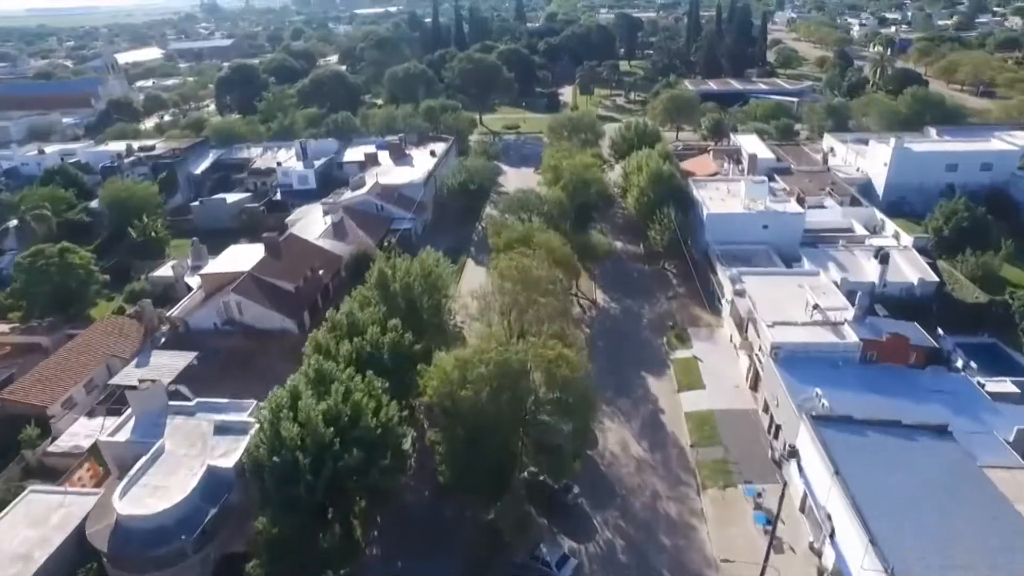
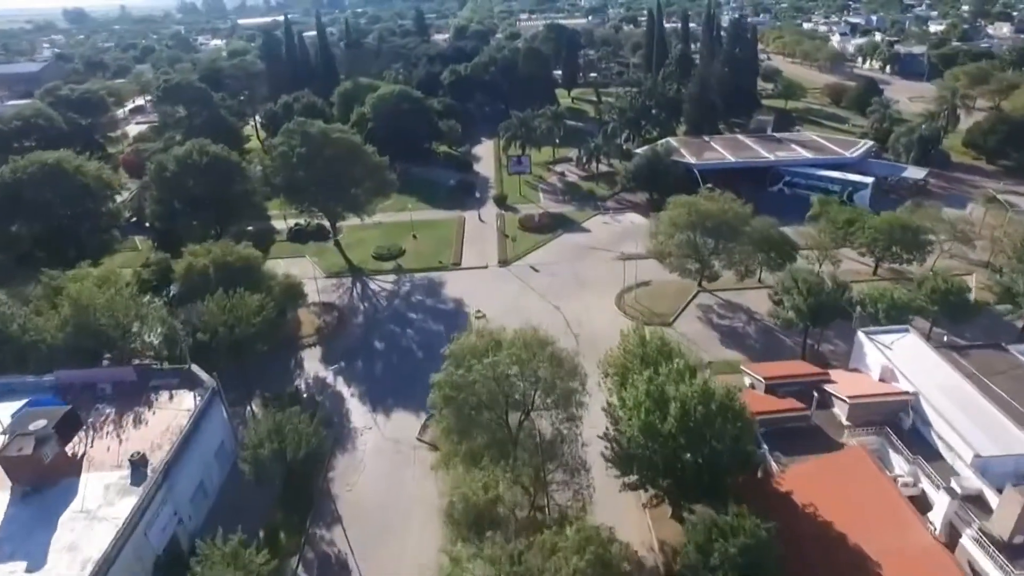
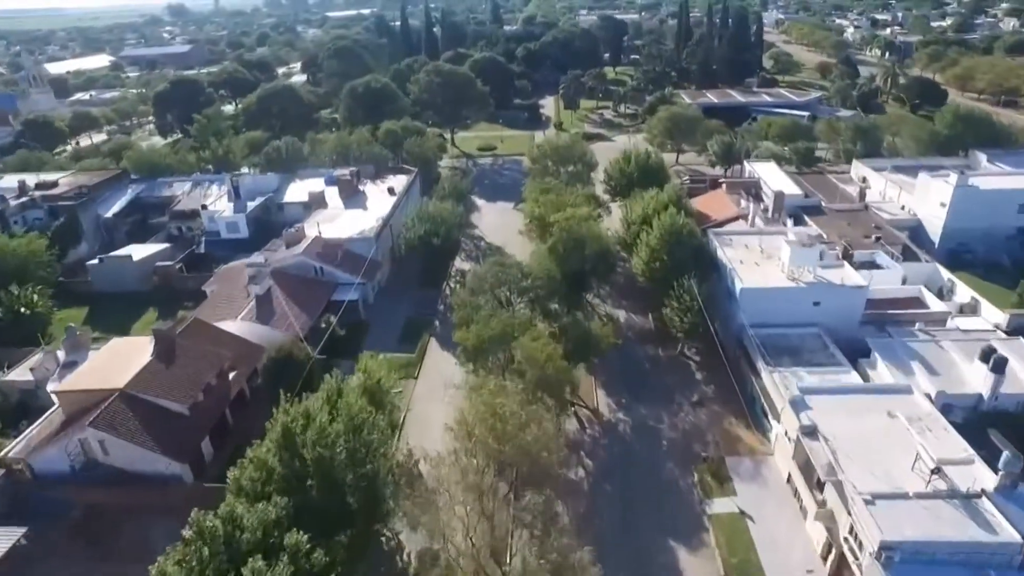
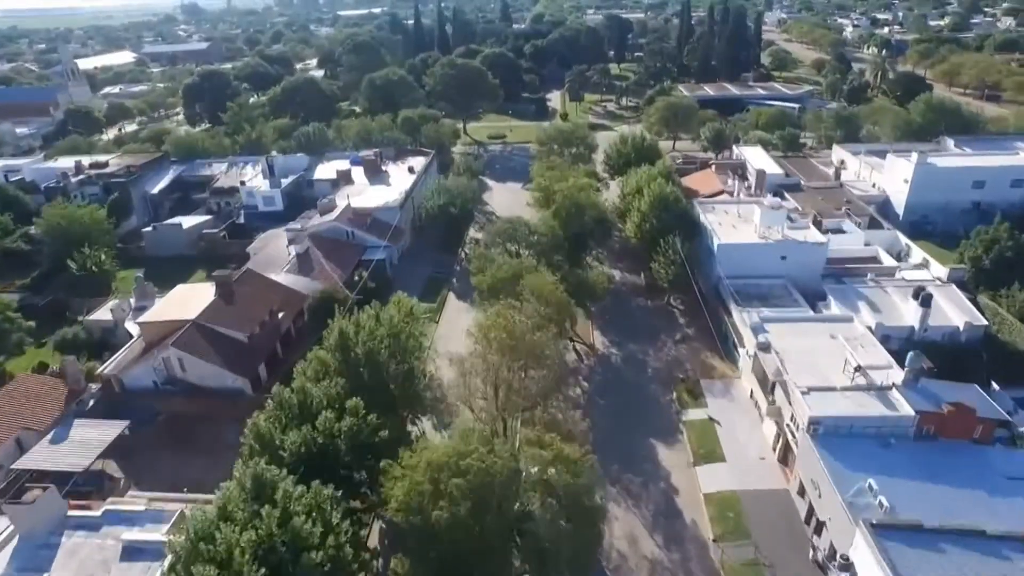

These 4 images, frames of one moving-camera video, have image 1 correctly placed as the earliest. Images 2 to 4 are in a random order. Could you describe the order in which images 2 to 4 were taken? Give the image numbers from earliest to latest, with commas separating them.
4, 3, 2
